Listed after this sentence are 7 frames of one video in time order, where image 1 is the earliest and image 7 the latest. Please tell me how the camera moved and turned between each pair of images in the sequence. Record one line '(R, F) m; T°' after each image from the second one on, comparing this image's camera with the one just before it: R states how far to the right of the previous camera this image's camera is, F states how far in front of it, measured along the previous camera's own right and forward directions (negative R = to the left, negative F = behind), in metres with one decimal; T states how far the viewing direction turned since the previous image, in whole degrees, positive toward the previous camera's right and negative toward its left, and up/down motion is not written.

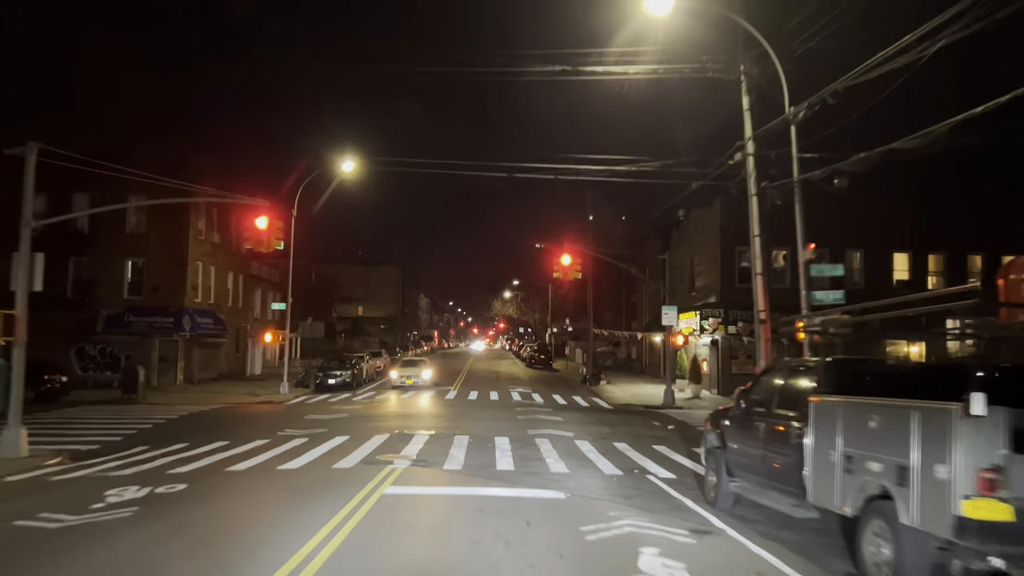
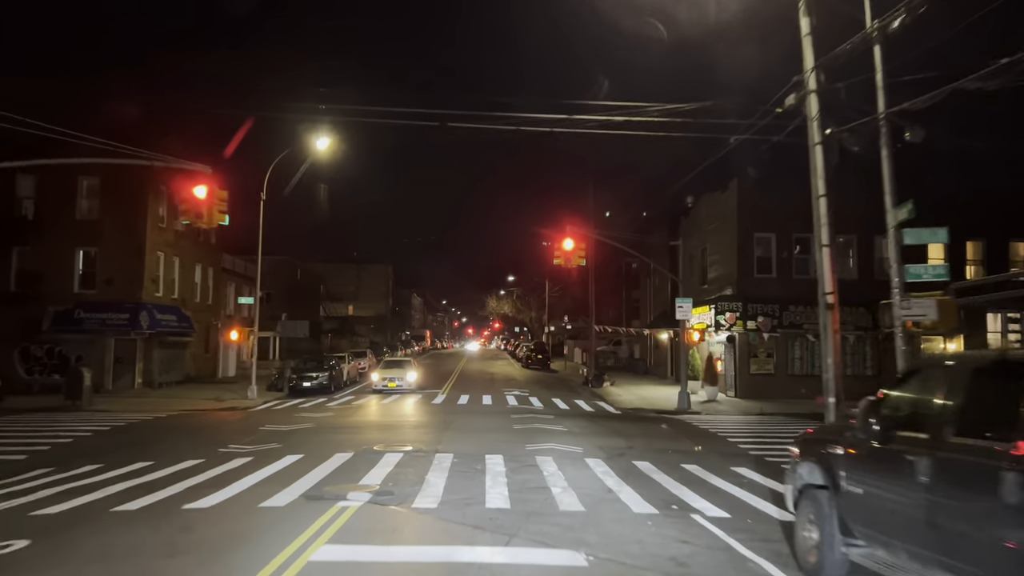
(0.0, +3.2) m; 0°
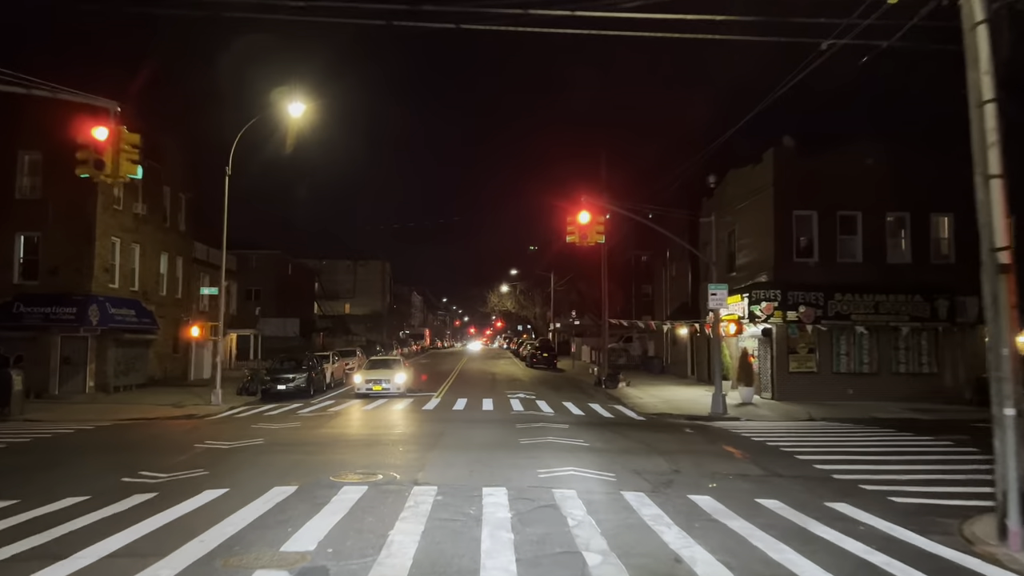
(-0.1, +3.7) m; 0°
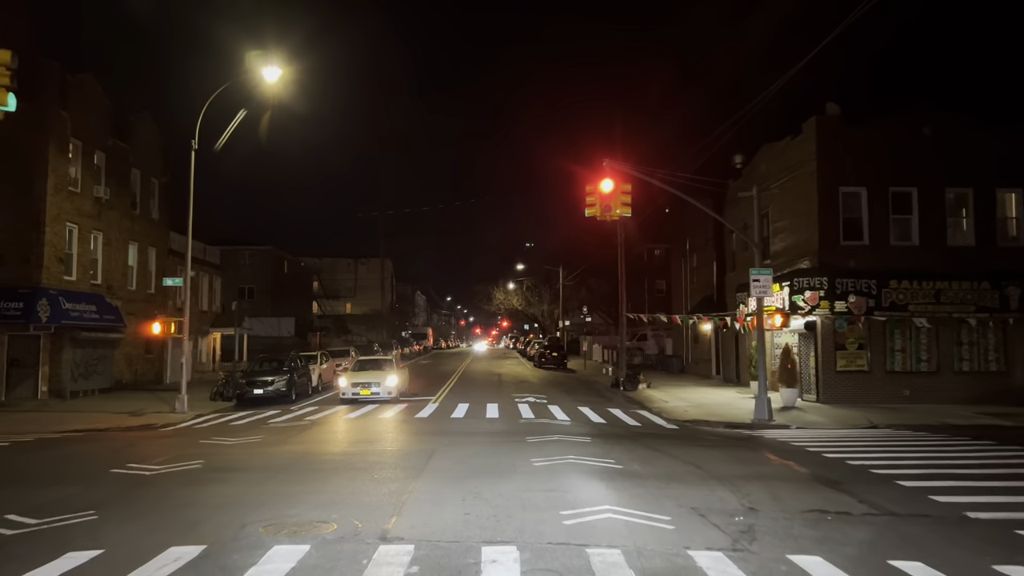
(-0.1, +3.1) m; 0°
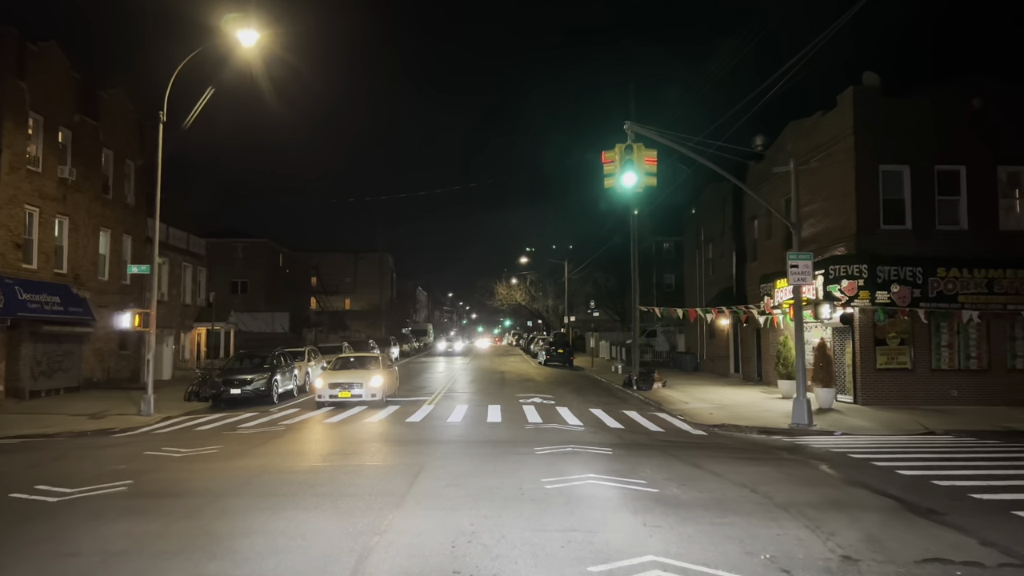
(0.0, +2.2) m; 0°
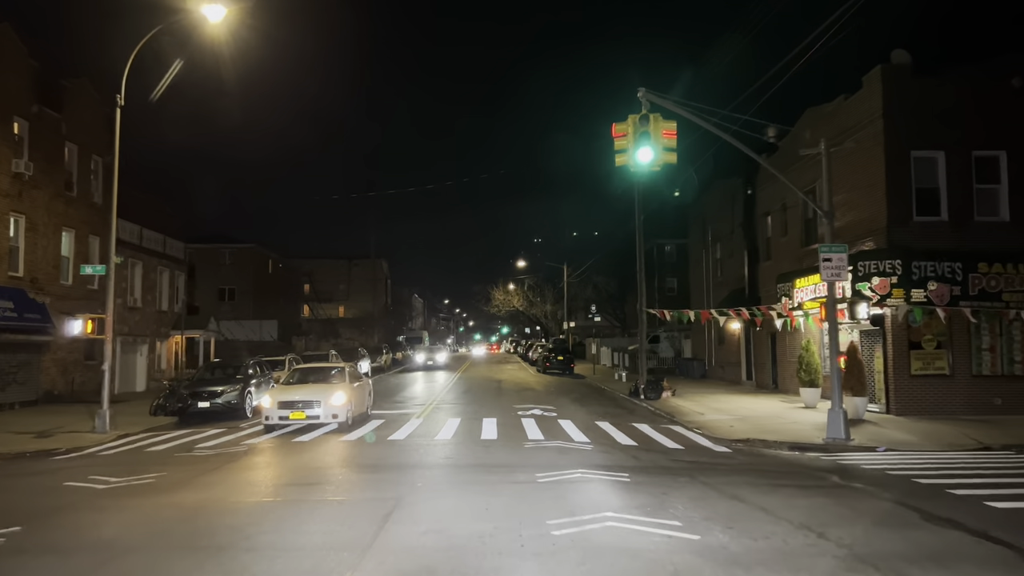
(0.0, +1.9) m; 0°
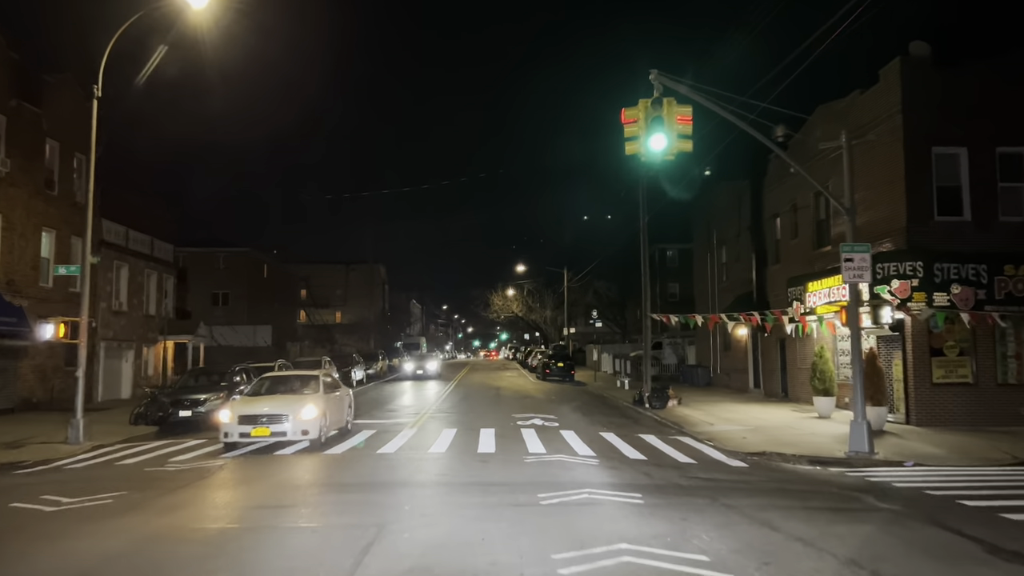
(0.0, +1.0) m; 0°
